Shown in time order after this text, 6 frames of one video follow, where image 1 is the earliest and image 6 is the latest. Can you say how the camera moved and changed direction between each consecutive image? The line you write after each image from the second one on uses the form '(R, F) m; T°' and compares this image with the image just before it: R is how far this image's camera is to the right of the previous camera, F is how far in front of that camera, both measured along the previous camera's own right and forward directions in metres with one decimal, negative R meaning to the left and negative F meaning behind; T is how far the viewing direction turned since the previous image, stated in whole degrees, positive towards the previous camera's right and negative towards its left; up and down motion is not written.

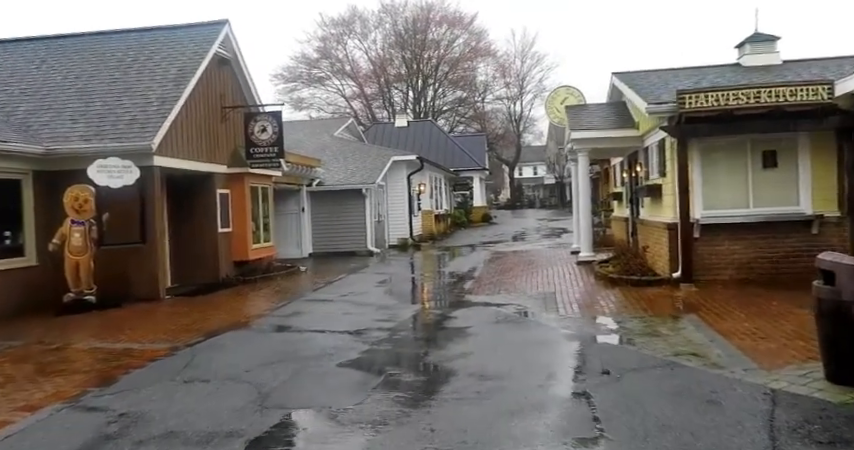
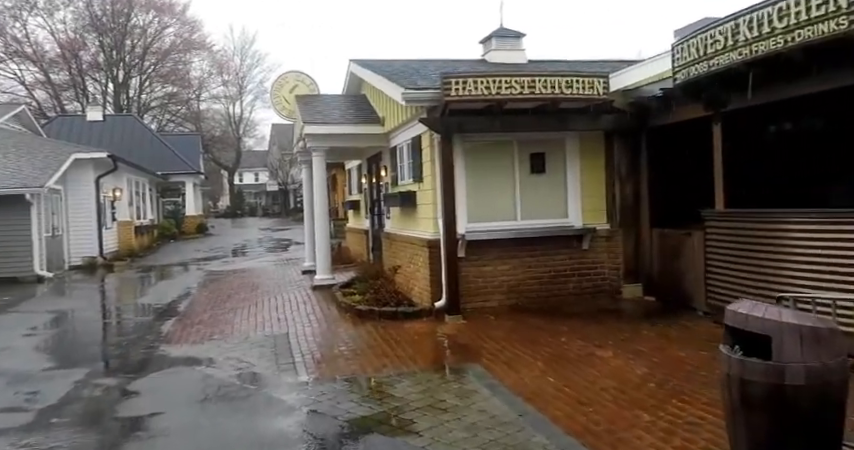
(+0.5, +2.9) m; +25°
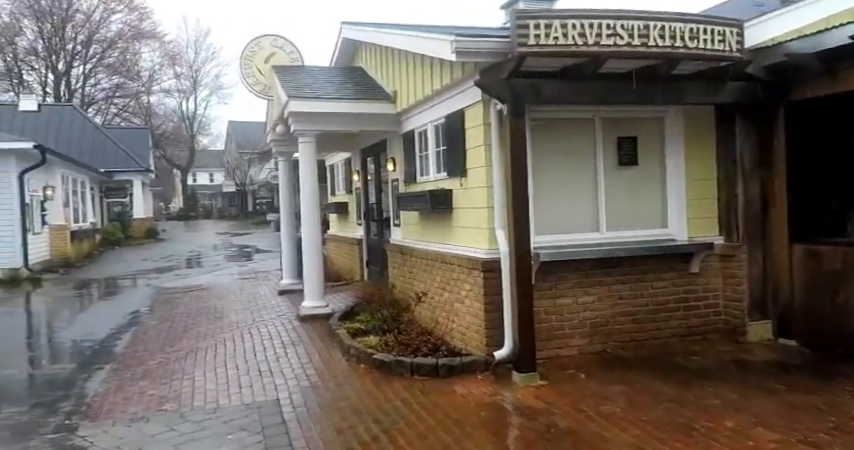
(-0.9, +2.6) m; +4°
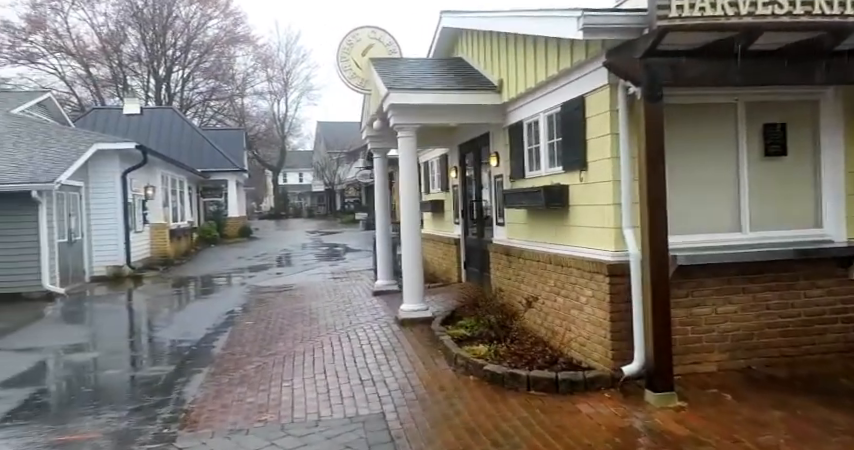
(-0.3, +0.5) m; -7°
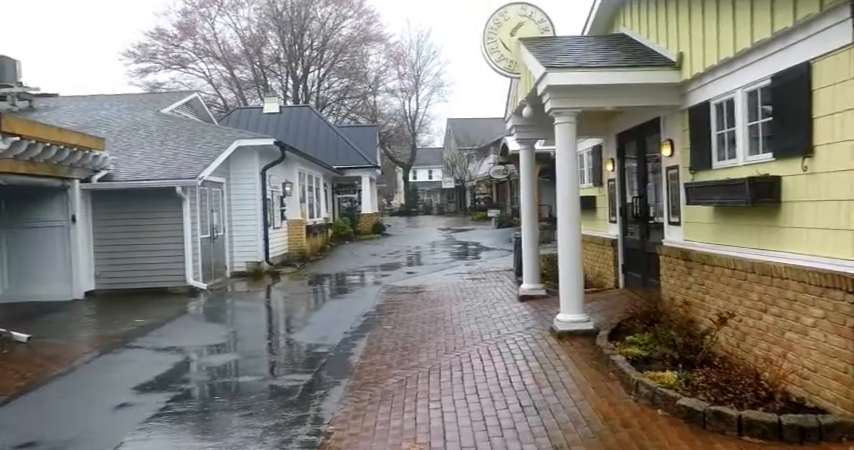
(-0.3, +0.8) m; -11°
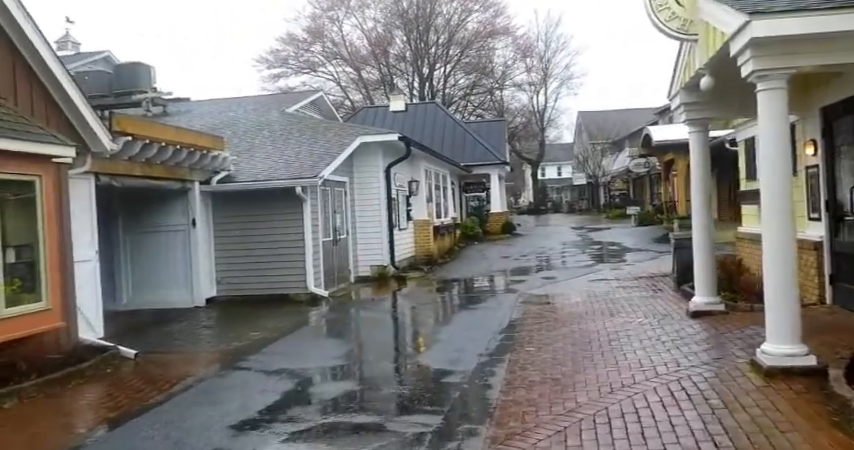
(-0.2, +1.1) m; -11°
